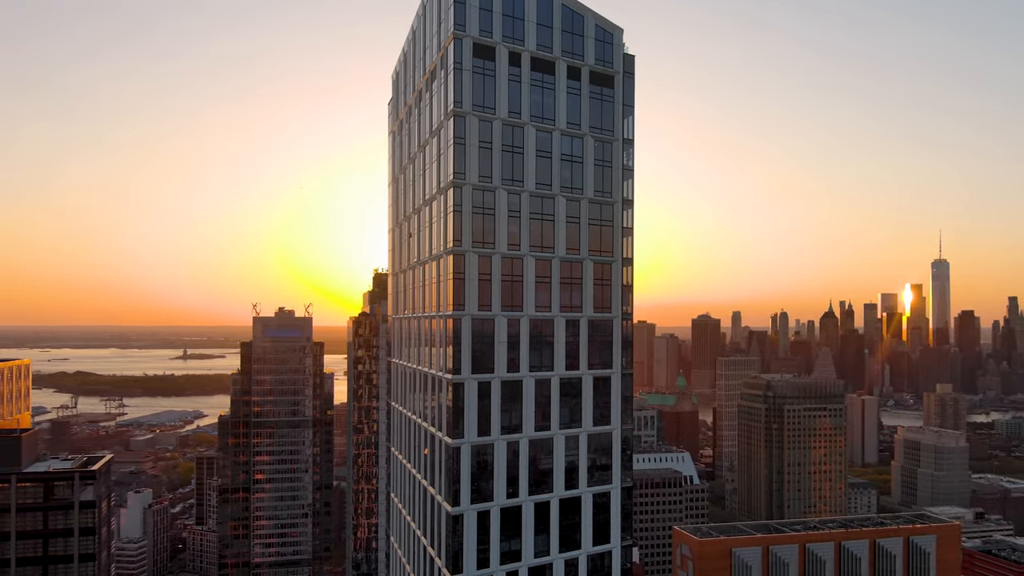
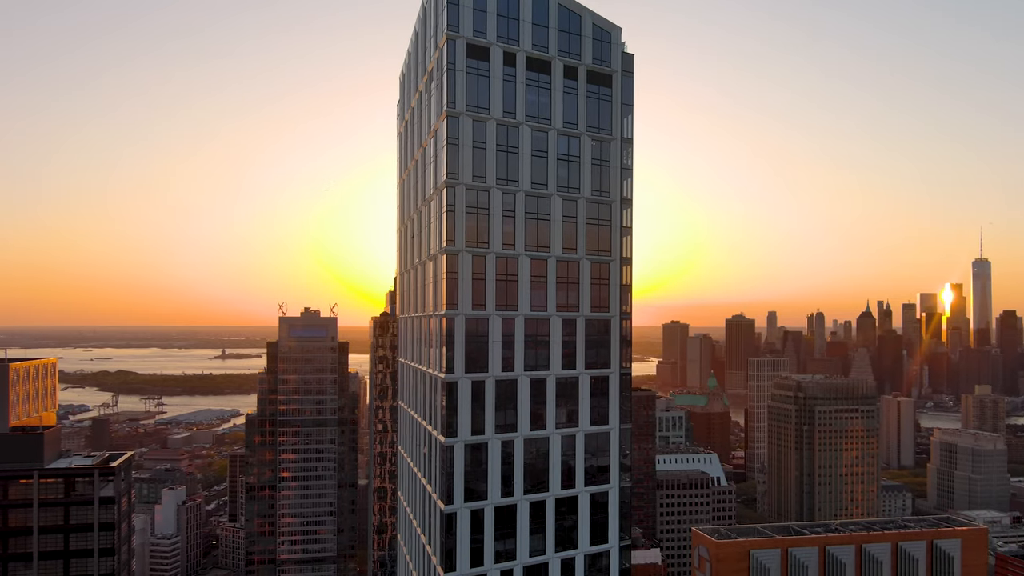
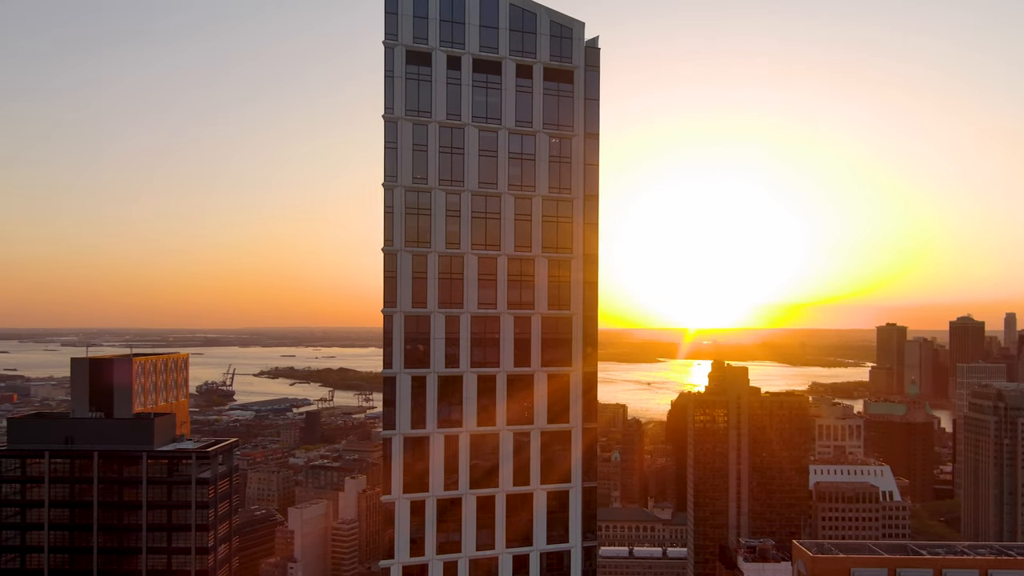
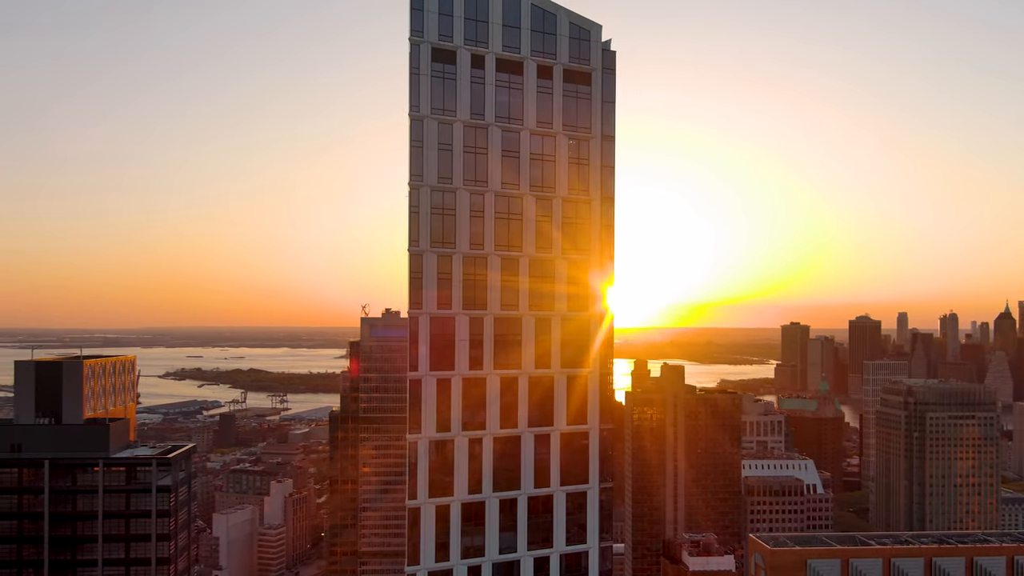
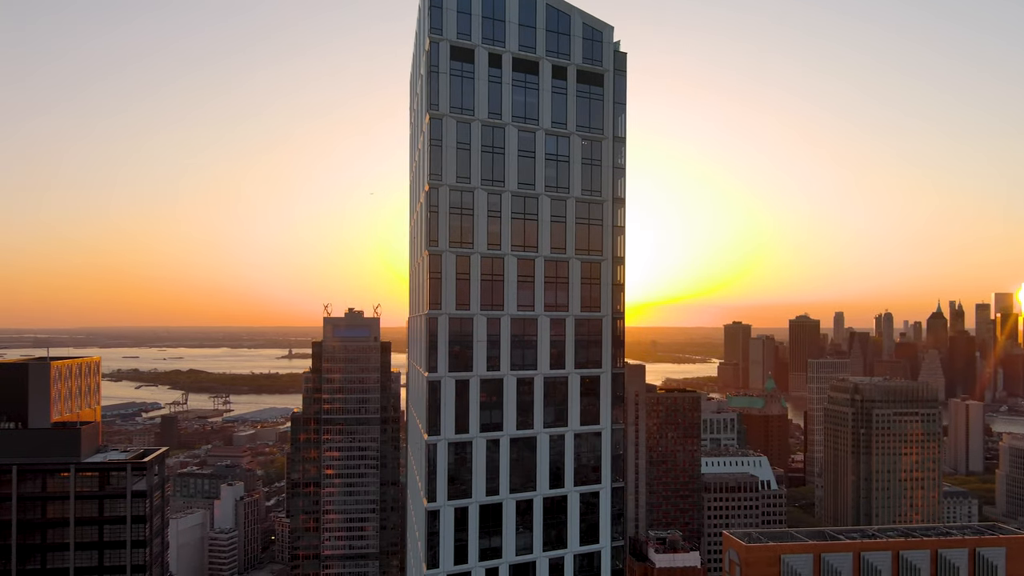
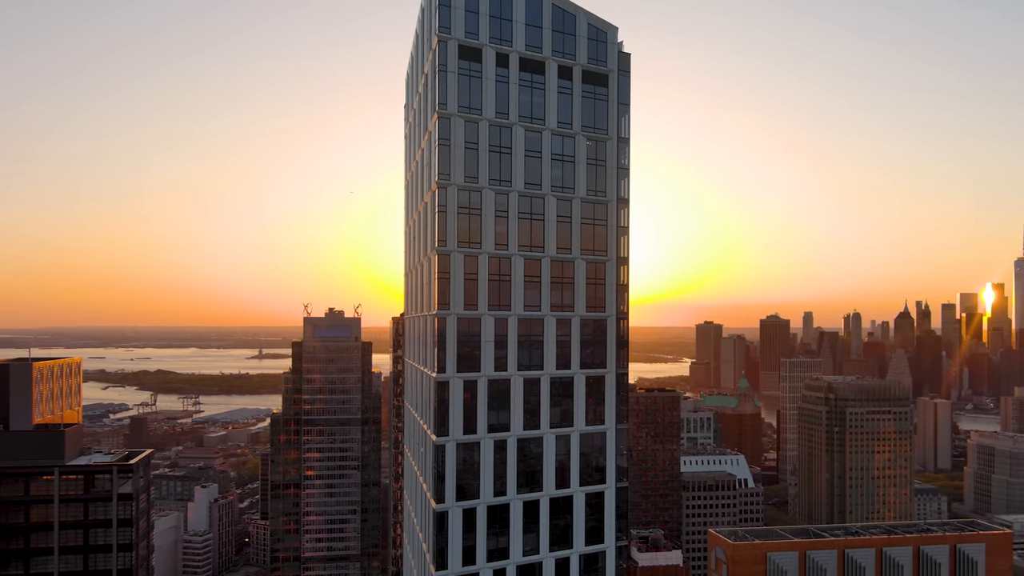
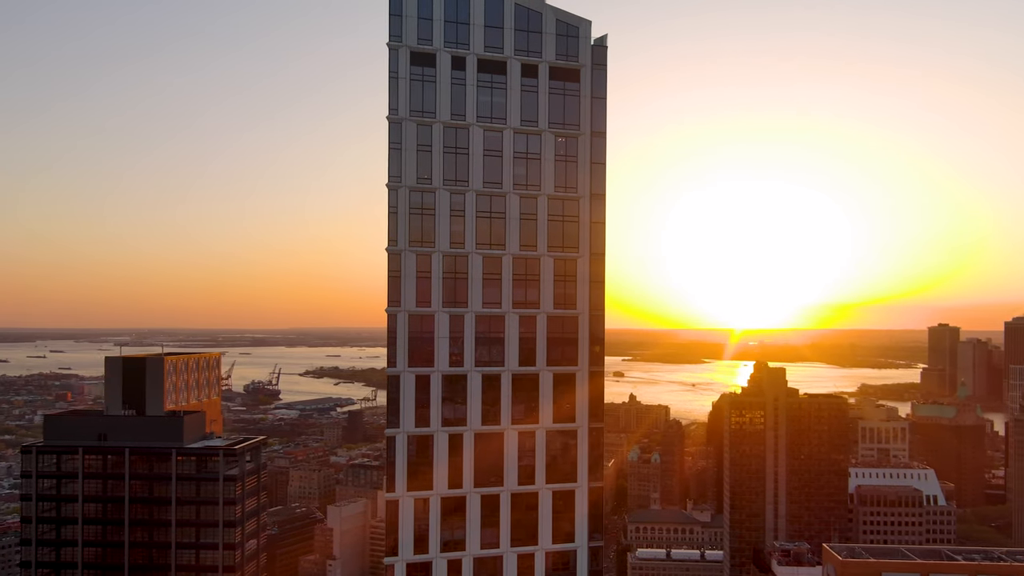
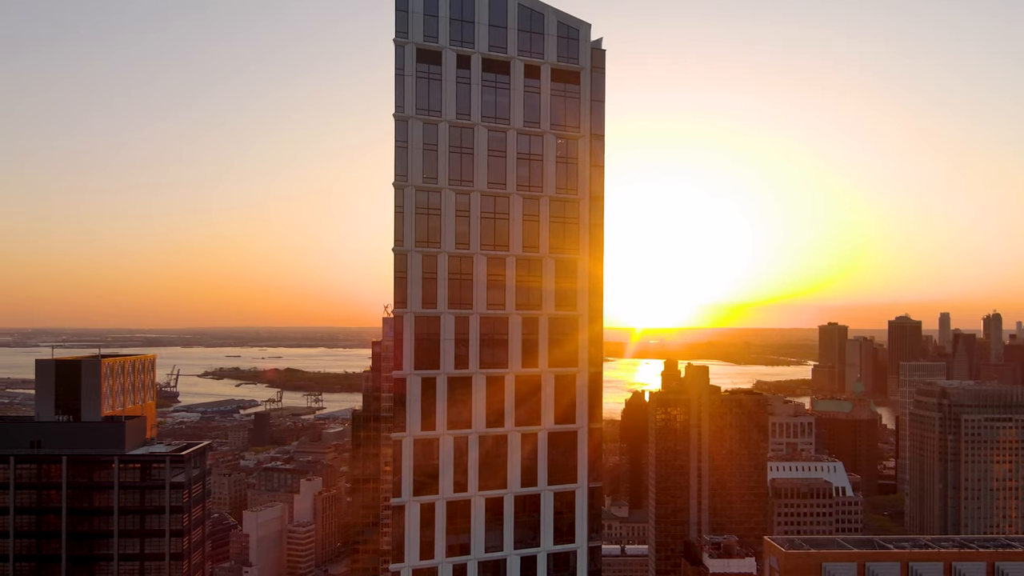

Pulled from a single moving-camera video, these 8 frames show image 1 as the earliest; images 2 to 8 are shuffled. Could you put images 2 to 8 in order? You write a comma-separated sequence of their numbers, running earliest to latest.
2, 6, 5, 4, 8, 3, 7
